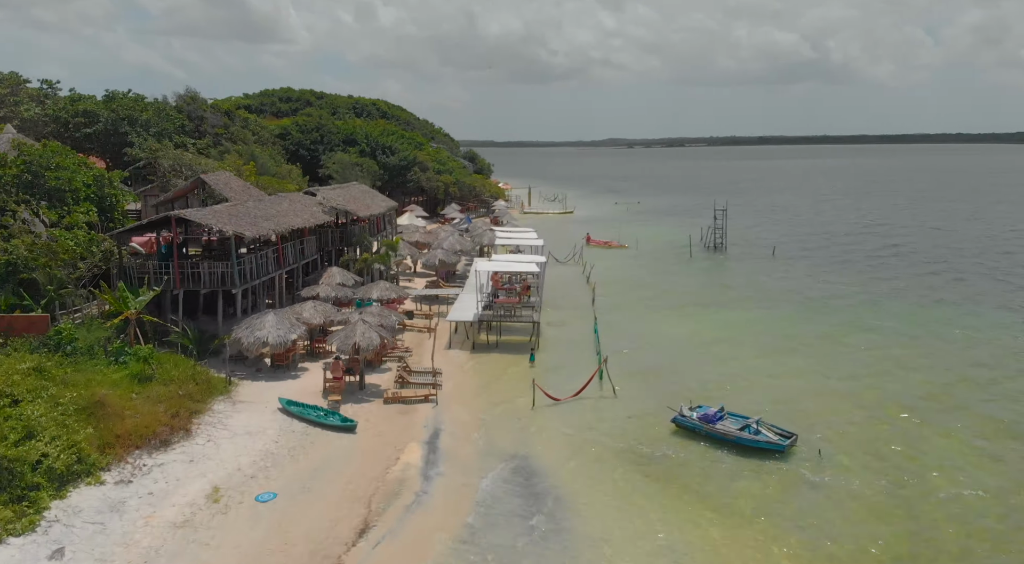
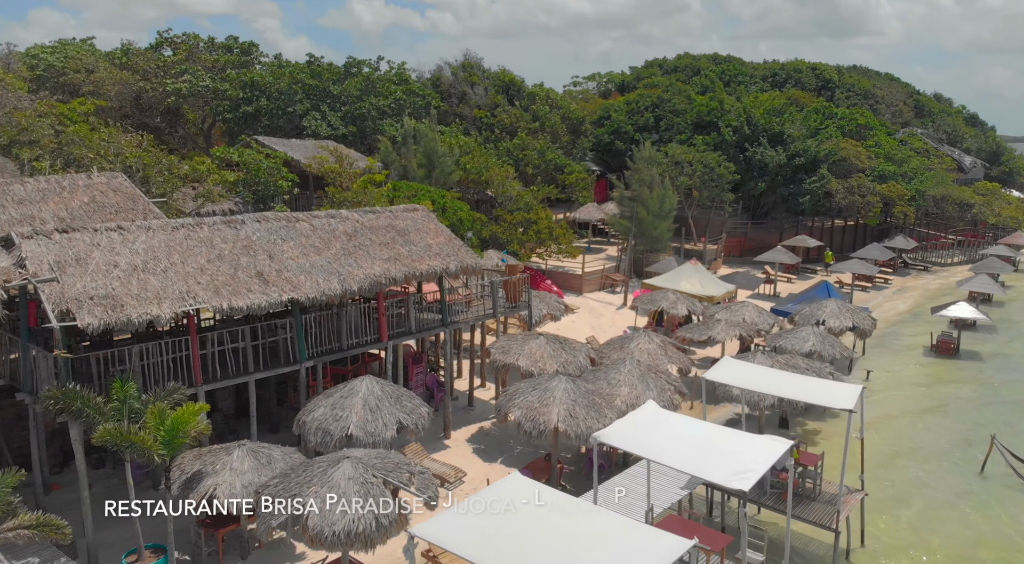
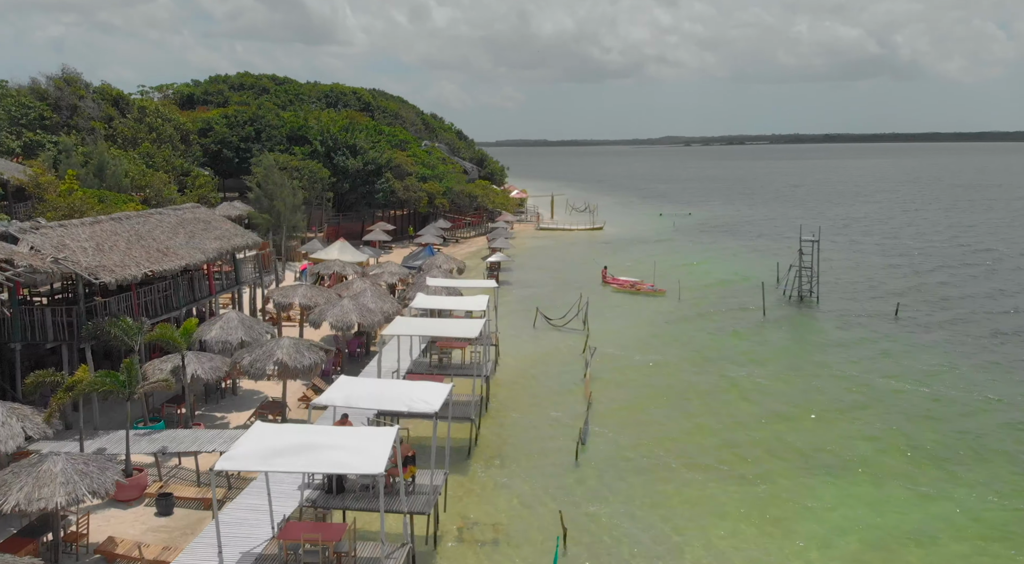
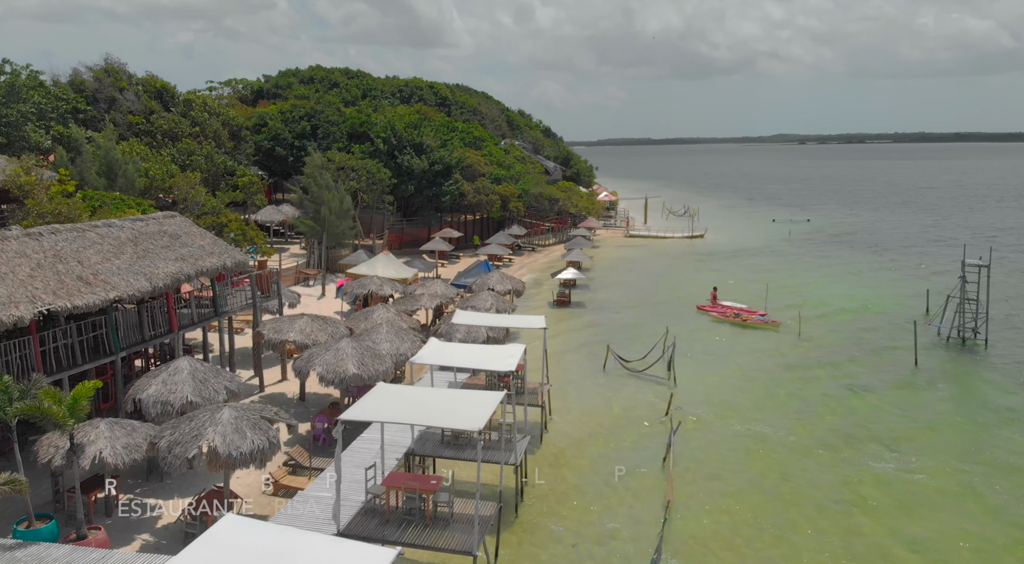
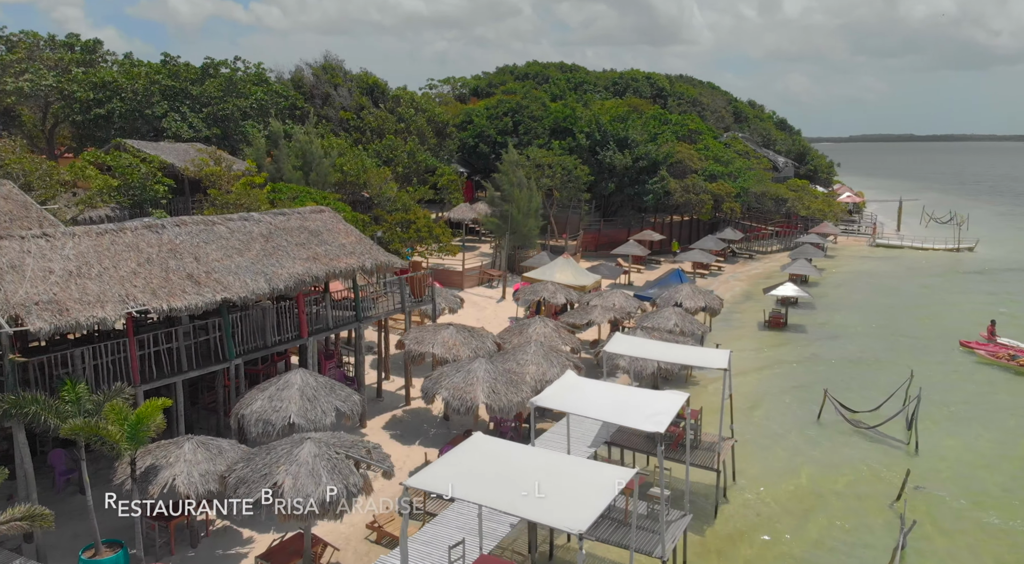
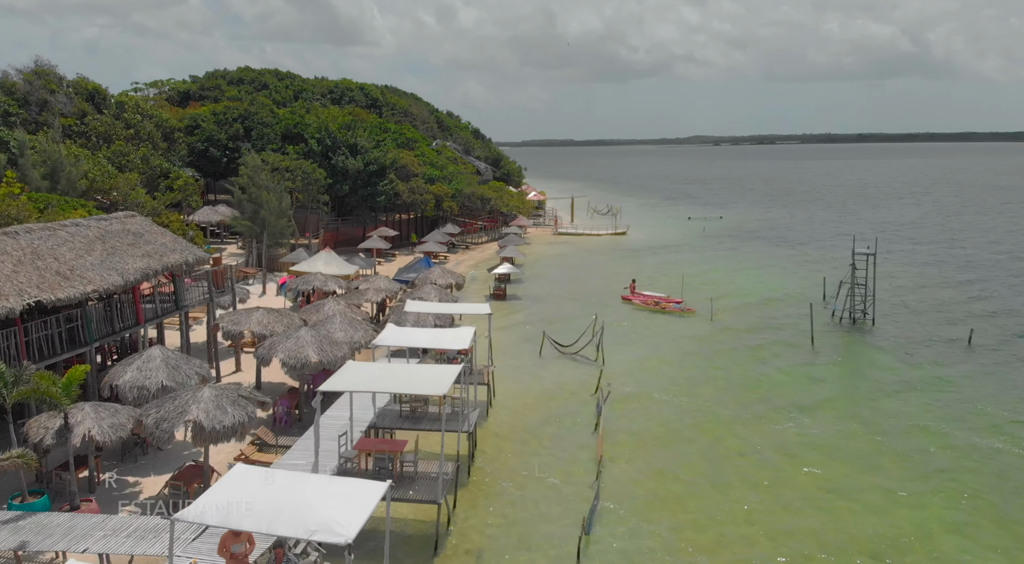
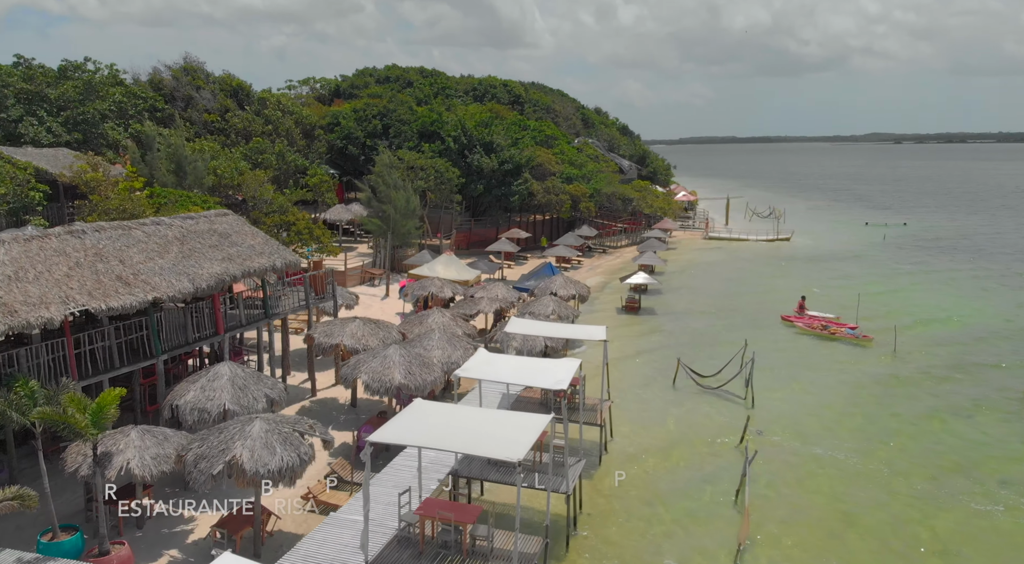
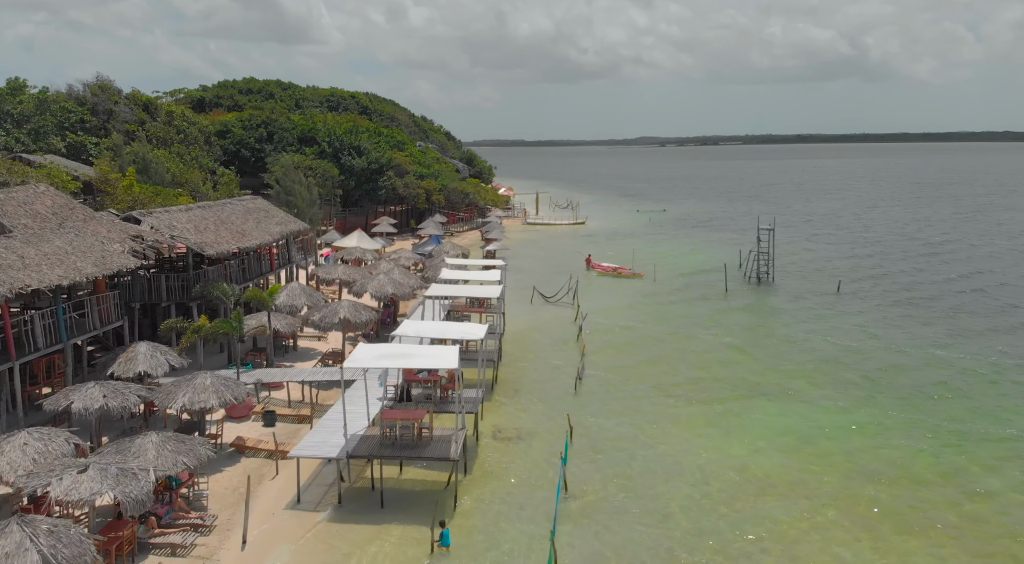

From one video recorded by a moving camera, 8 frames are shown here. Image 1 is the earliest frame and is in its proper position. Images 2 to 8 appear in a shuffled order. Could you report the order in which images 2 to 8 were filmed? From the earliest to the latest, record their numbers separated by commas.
8, 3, 6, 4, 7, 5, 2
